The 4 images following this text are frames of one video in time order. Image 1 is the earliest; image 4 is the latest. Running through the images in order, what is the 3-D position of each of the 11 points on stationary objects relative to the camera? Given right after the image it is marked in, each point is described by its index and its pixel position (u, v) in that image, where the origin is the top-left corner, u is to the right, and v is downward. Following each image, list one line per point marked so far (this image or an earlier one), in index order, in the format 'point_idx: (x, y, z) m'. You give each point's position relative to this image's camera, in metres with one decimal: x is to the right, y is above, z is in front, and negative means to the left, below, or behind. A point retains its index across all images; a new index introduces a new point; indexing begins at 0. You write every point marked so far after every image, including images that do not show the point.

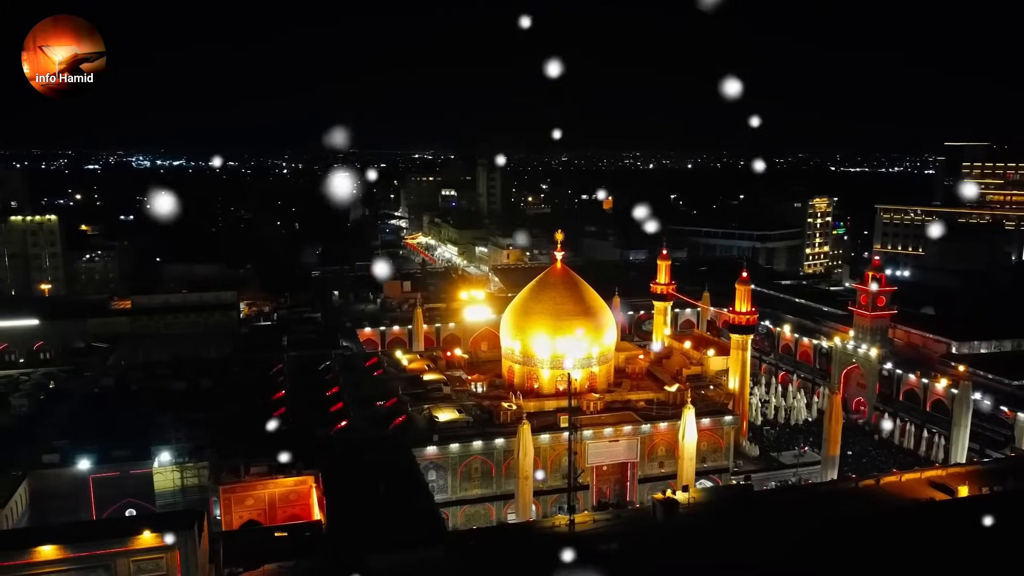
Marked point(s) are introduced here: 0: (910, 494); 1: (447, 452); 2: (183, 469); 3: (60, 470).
0: (+7.6, -3.9, +14.4) m
1: (-1.4, -3.5, +16.2) m
2: (-6.0, -3.3, +13.9) m
3: (-8.1, -3.2, +13.6) m
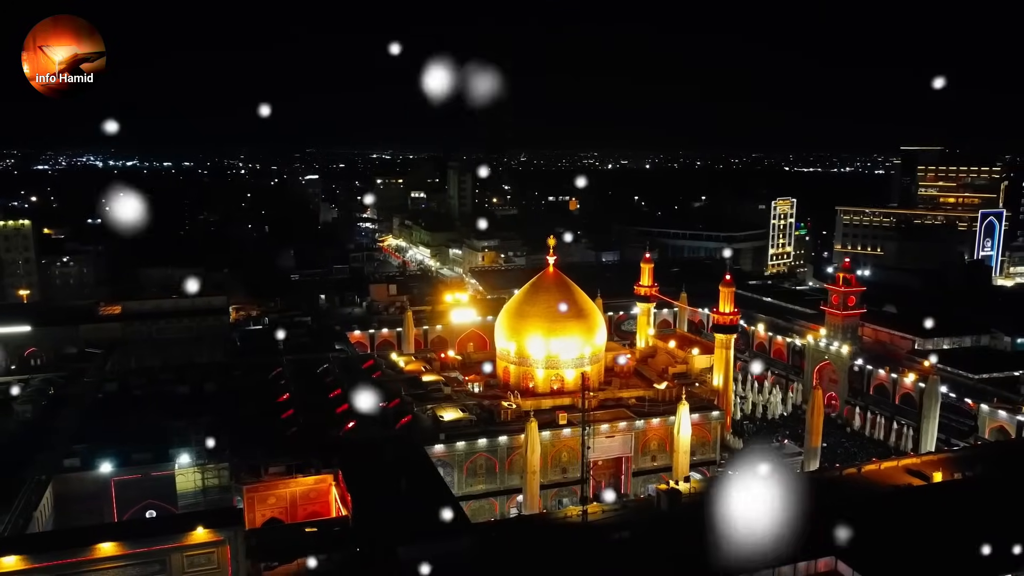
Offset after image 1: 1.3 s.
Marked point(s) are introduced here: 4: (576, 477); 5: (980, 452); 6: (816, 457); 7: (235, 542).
0: (+7.7, -3.9, +15.6) m
1: (-1.3, -3.6, +16.9) m
2: (-5.8, -3.4, +14.4) m
3: (-7.8, -3.4, +13.9) m
4: (+1.6, -4.5, +18.3) m
5: (+10.4, -3.7, +16.9) m
6: (+7.6, -4.2, +19.0) m
7: (-3.6, -3.3, +9.9) m
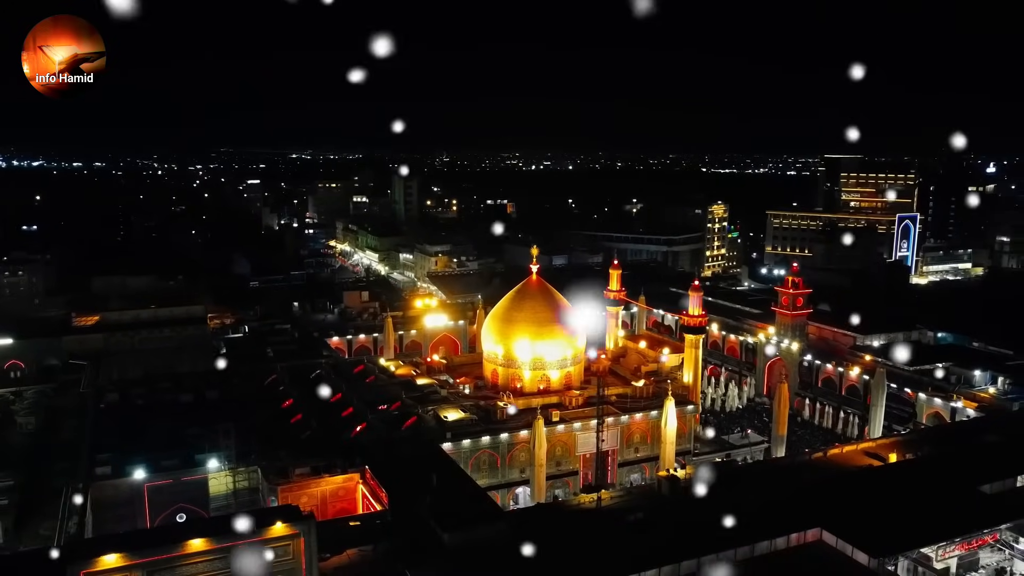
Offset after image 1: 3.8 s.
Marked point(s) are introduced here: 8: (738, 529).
0: (+7.9, -4.0, +17.6) m
1: (-1.3, -3.8, +18.0) m
2: (-5.5, -3.7, +15.1) m
3: (-7.5, -3.7, +14.4) m
4: (+1.5, -4.7, +19.7) m
5: (+10.4, -3.7, +19.2) m
6: (+7.4, -4.3, +20.9) m
7: (-2.9, -3.5, +10.8) m
8: (+4.1, -4.4, +13.8) m
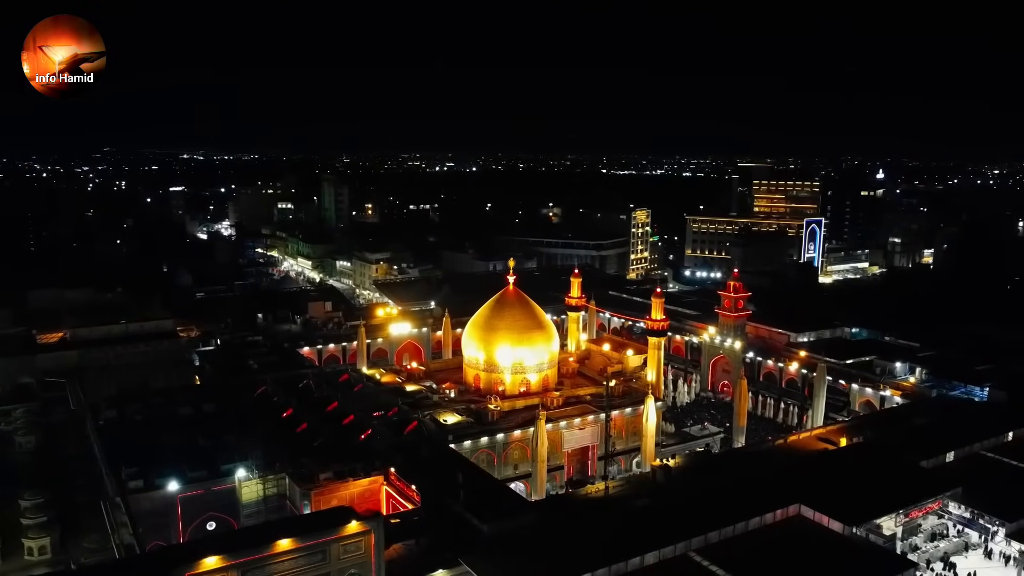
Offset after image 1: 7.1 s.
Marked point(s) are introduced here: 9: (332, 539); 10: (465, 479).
0: (+7.8, -4.2, +19.9) m
1: (-1.3, -4.1, +19.3) m
2: (-5.2, -4.0, +15.9) m
3: (-7.1, -4.0, +15.0) m
4: (+1.2, -4.9, +21.2) m
5: (+10.1, -3.8, +21.8) m
6: (+6.9, -4.5, +23.2) m
7: (-2.1, -3.8, +11.9) m
8: (+4.5, -4.5, +15.7) m
9: (-2.8, -3.8, +11.6) m
10: (-1.1, -4.0, +15.8) m
